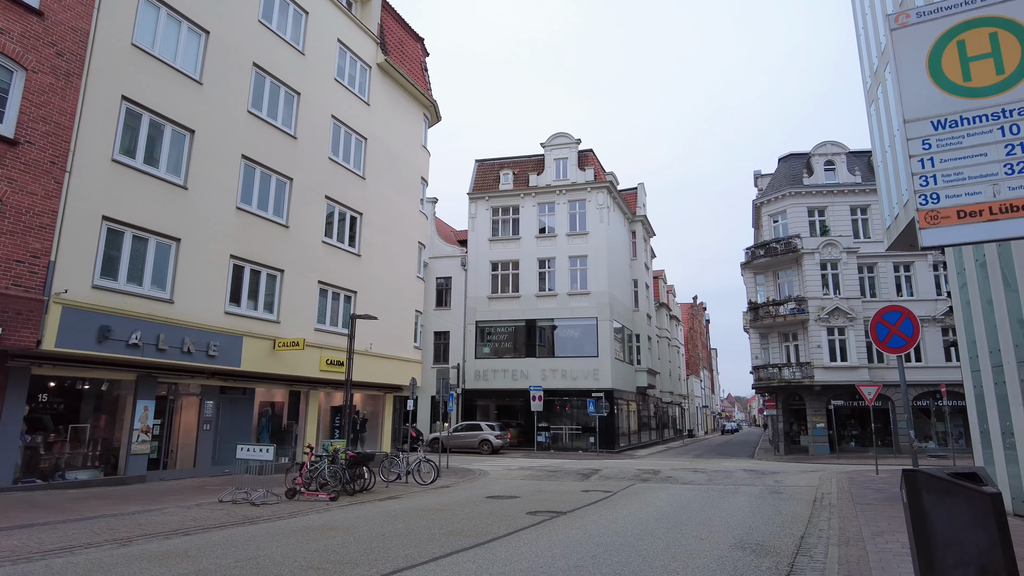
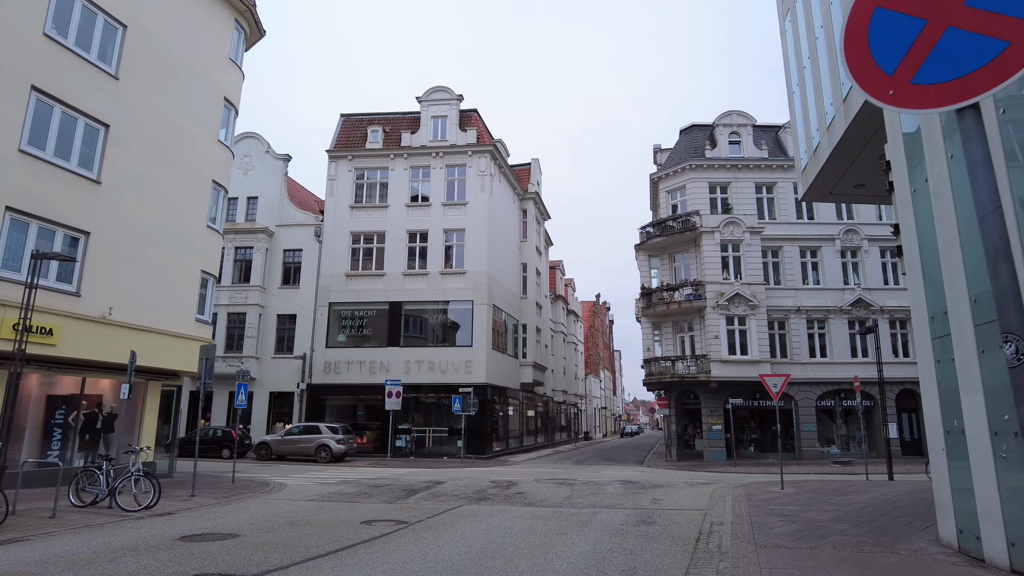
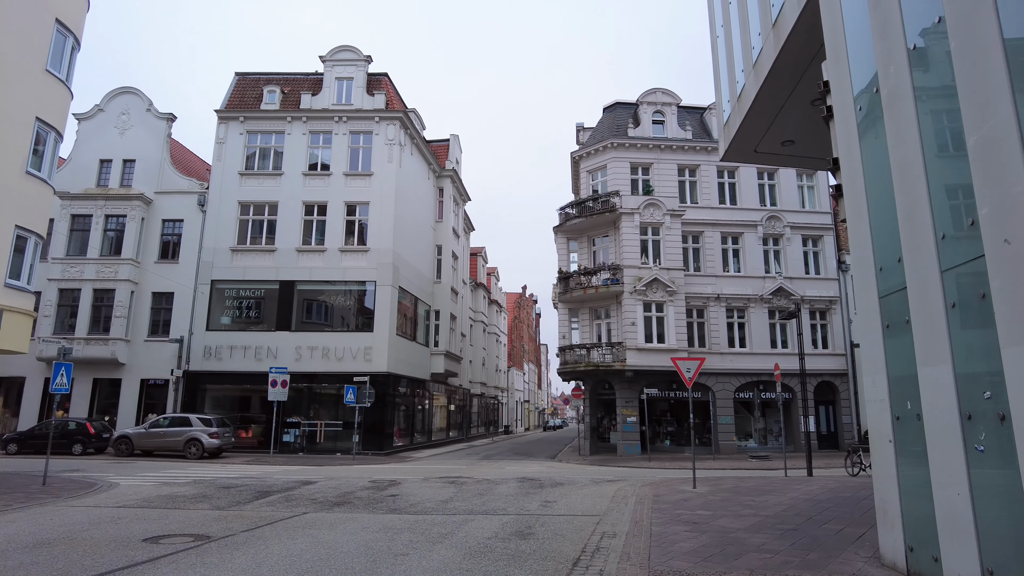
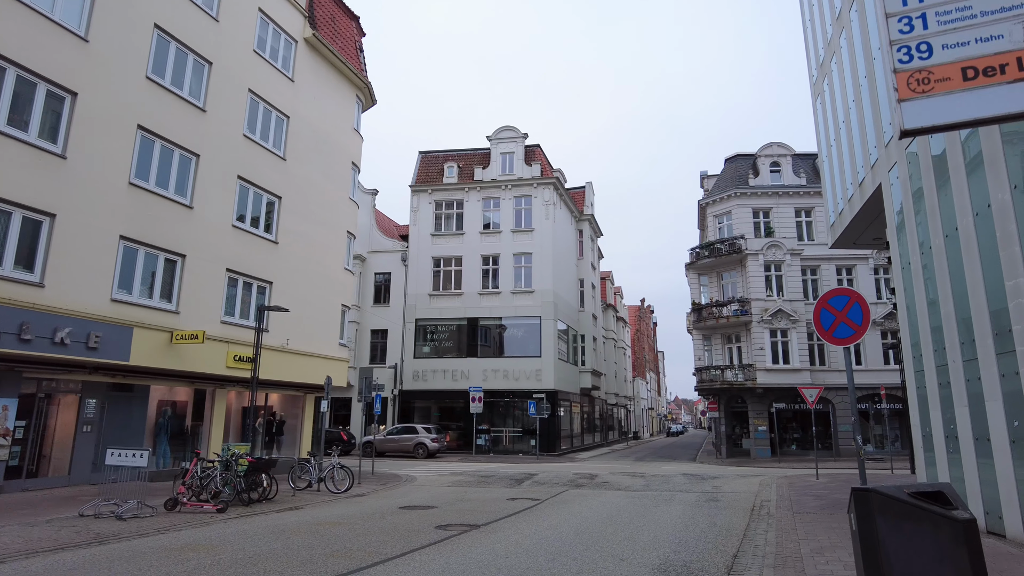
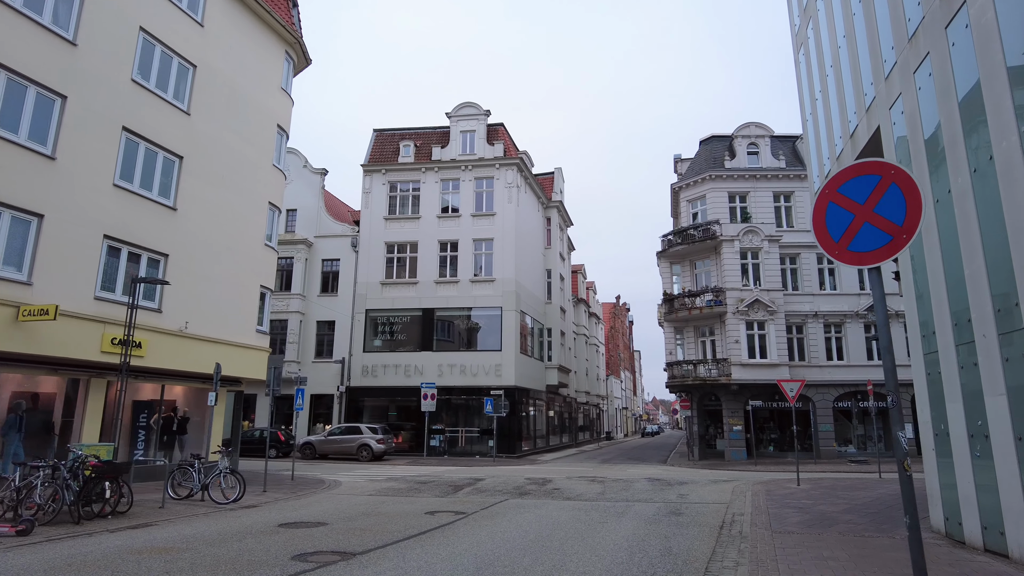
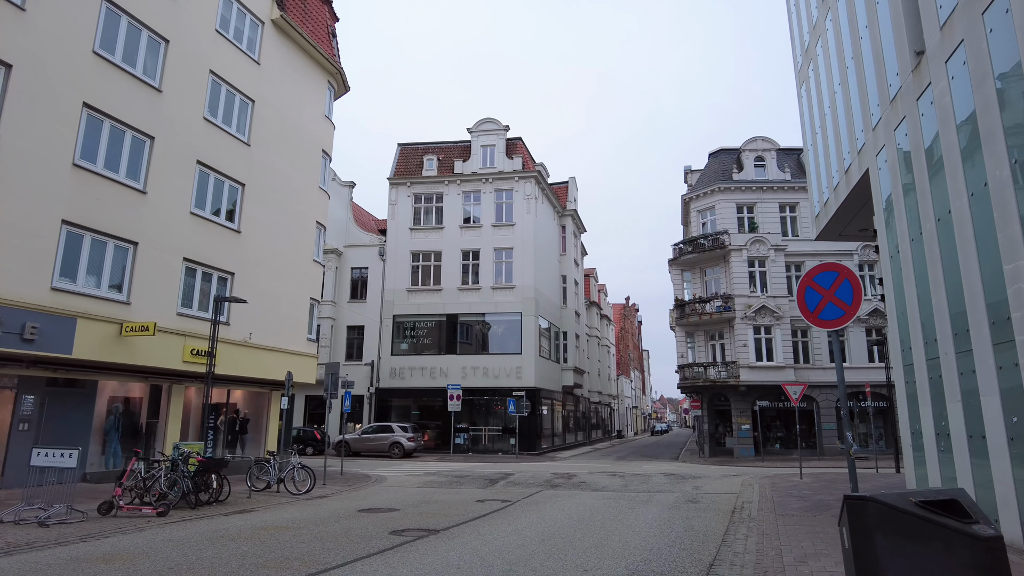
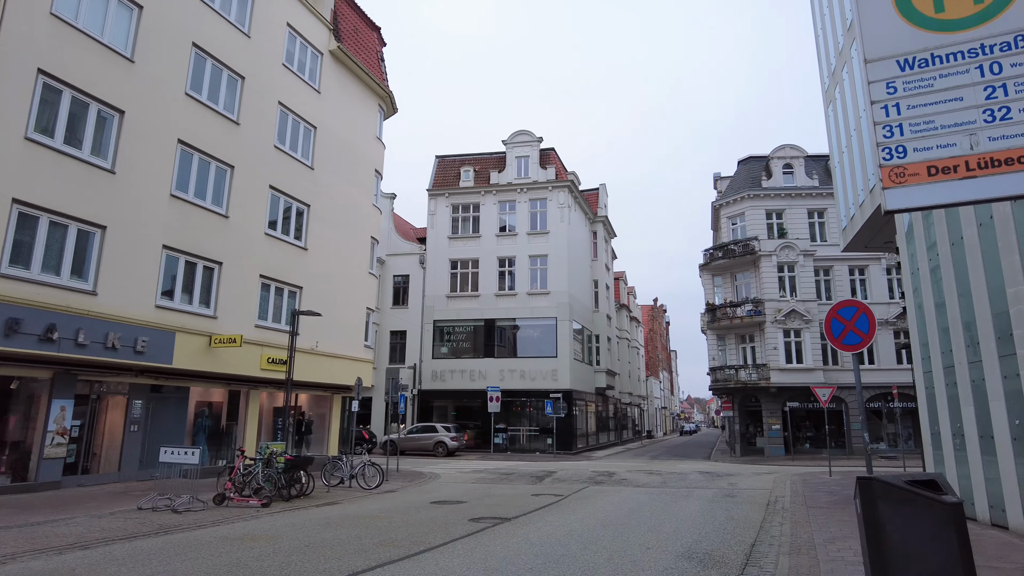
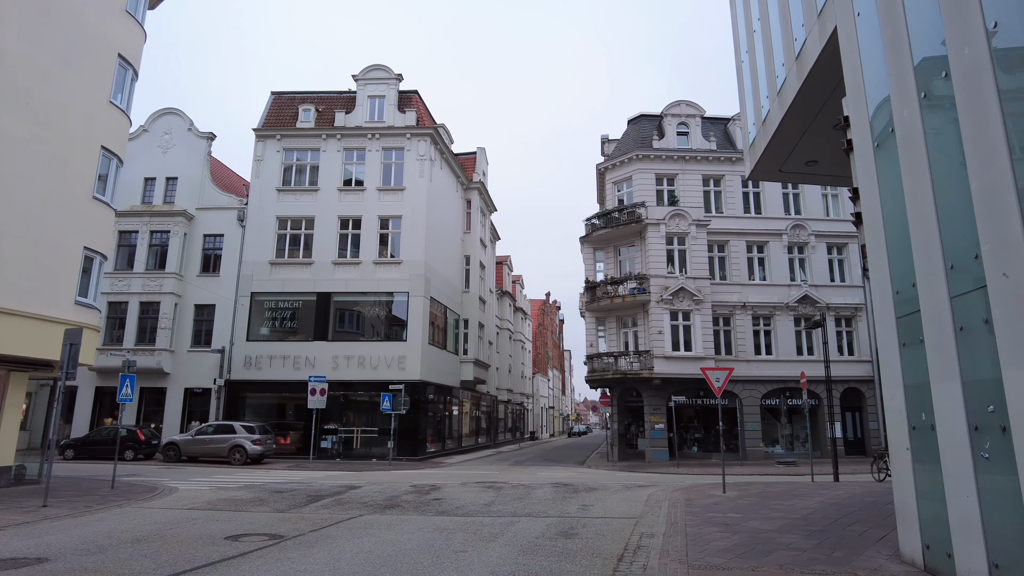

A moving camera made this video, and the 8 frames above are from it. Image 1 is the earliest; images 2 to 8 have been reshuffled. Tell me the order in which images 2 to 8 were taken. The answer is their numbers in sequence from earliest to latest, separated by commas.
7, 4, 6, 5, 2, 8, 3
